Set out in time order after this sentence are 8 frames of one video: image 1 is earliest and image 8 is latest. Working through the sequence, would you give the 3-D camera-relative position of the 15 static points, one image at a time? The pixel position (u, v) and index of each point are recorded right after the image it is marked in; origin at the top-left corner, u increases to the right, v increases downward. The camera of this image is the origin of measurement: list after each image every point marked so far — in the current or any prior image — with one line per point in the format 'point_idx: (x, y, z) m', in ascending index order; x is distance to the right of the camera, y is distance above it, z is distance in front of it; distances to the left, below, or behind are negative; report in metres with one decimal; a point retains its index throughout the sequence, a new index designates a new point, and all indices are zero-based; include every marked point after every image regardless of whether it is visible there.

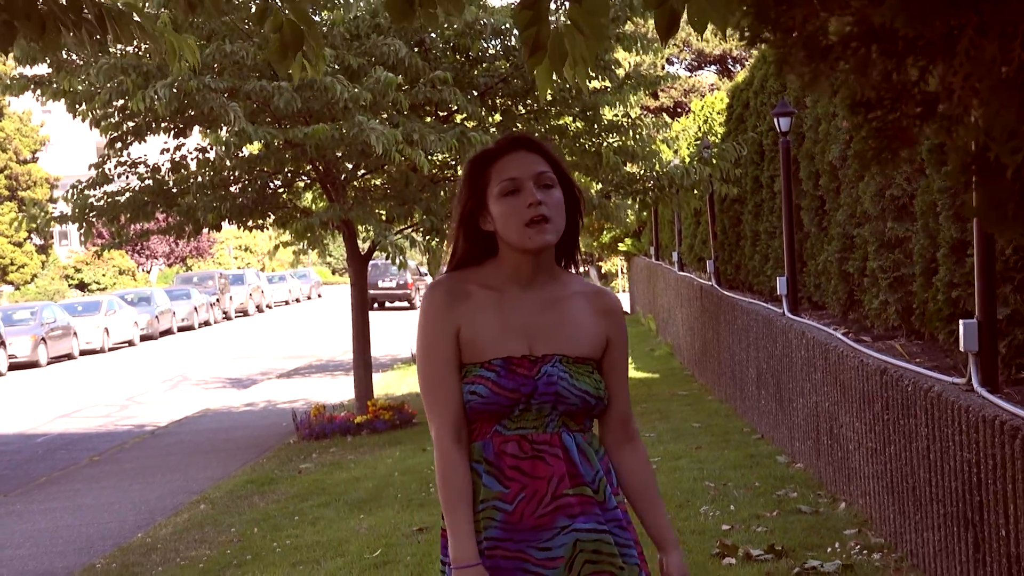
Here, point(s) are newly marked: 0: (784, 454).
0: (+1.3, -0.8, +8.5) m
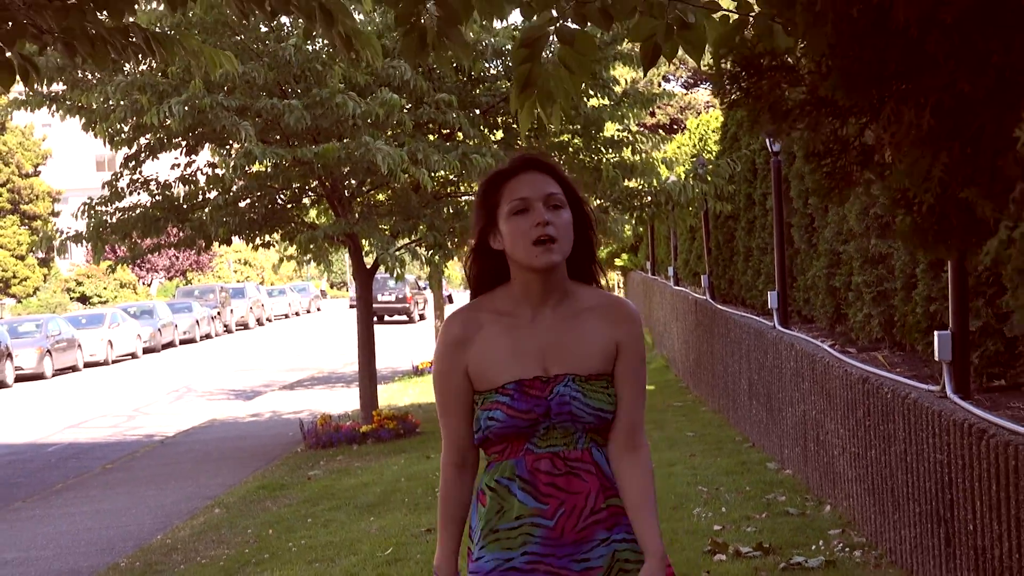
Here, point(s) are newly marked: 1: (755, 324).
0: (+1.3, -0.8, +8.9) m
1: (+1.3, -0.2, +9.8) m
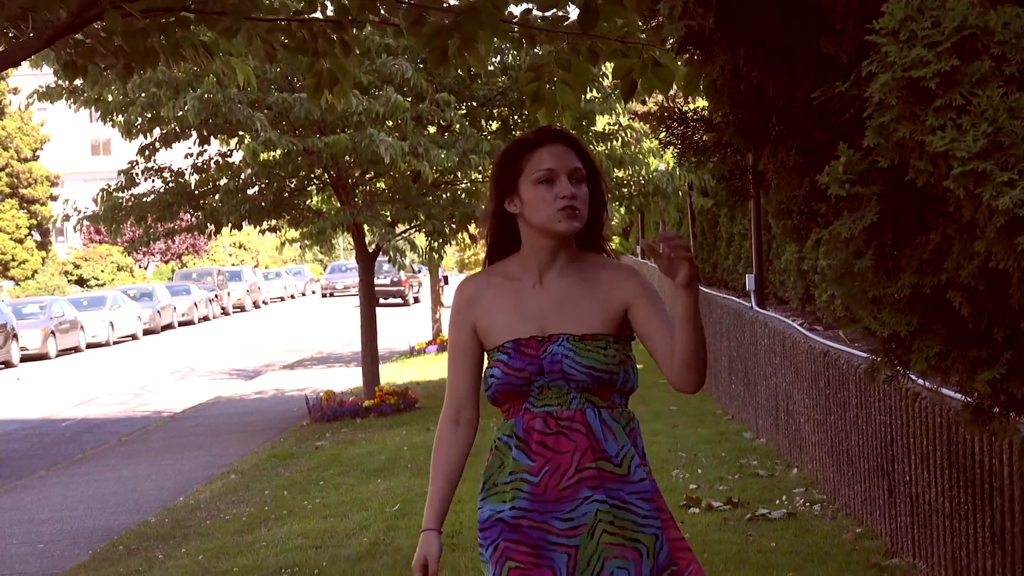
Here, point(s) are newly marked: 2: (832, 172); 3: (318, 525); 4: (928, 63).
0: (+1.2, -0.7, +9.6) m
1: (+1.3, -0.1, +10.6) m
2: (+0.3, +0.1, +1.8) m
3: (-0.8, -0.9, +7.3) m
4: (+0.4, +0.2, +1.6) m
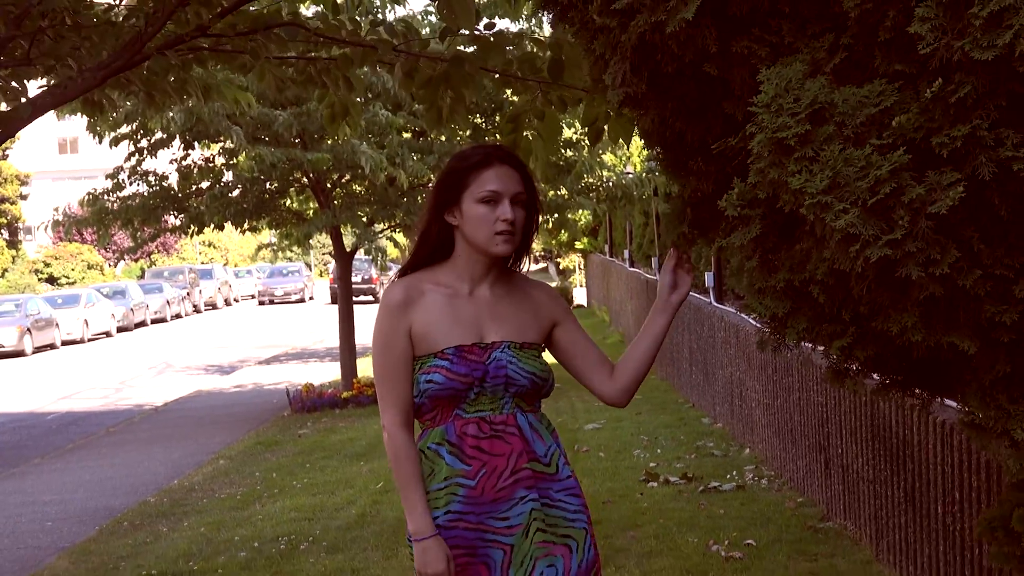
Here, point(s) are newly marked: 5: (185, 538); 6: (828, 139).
0: (+1.1, -0.7, +10.4) m
1: (+1.1, -0.1, +11.3) m
2: (+0.3, +0.1, +2.5) m
3: (-0.9, -0.9, +8.0) m
4: (+0.3, +0.2, +2.3) m
5: (-1.3, -1.0, +7.3) m
6: (+0.4, +0.2, +2.3) m
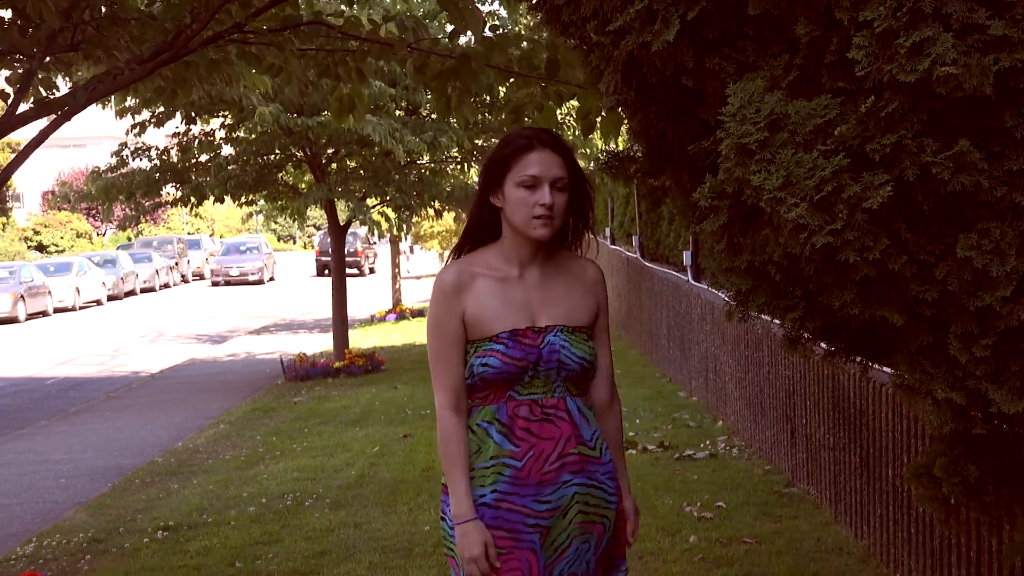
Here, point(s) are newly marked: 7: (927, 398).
0: (+1.0, -0.6, +10.8) m
1: (+1.0, +0.1, +11.7) m
2: (+0.3, +0.2, +3.0) m
3: (-0.9, -0.8, +8.5) m
4: (+0.4, +0.2, +2.7) m
5: (-1.3, -0.9, +7.8) m
6: (+0.4, +0.2, +2.7) m
7: (+0.6, -0.2, +2.8) m
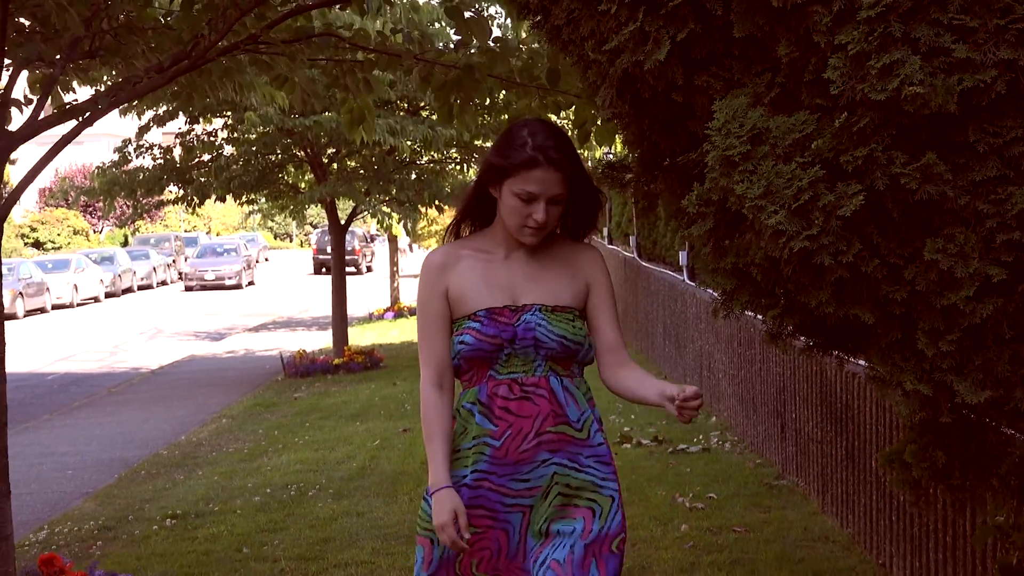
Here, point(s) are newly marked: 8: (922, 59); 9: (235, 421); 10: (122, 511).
0: (+1.0, -0.6, +11.1) m
1: (+1.0, +0.1, +12.0) m
2: (+0.3, +0.2, +3.2) m
3: (-0.9, -0.8, +8.7) m
4: (+0.4, +0.2, +3.0) m
5: (-1.3, -0.9, +8.0) m
6: (+0.4, +0.2, +3.0) m
7: (+0.6, -0.2, +3.1) m
8: (+0.6, +0.3, +2.7) m
9: (-1.7, -0.8, +11.2) m
10: (-1.6, -0.9, +7.5) m
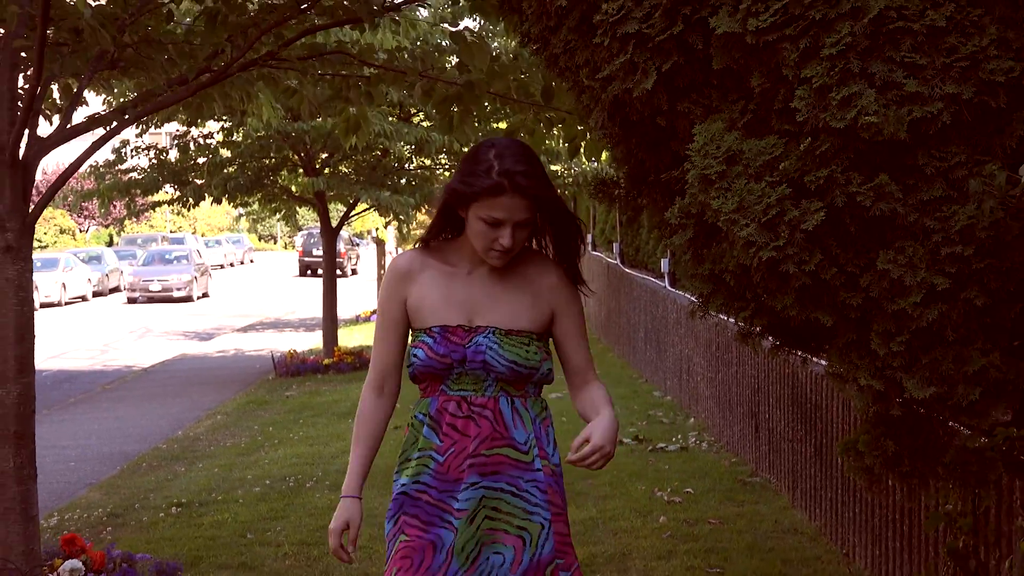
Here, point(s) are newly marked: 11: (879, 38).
0: (+0.9, -0.6, +11.5) m
1: (+0.9, 0.0, +12.4) m
2: (+0.3, +0.1, +3.6) m
3: (-1.0, -0.8, +9.1) m
4: (+0.4, +0.2, +3.4) m
5: (-1.4, -0.9, +8.4) m
6: (+0.4, +0.2, +3.3) m
7: (+0.6, -0.2, +3.4) m
8: (+0.6, +0.3, +3.1) m
9: (-1.8, -0.8, +11.6) m
10: (-1.6, -0.9, +7.9) m
11: (+0.6, +0.4, +3.1) m
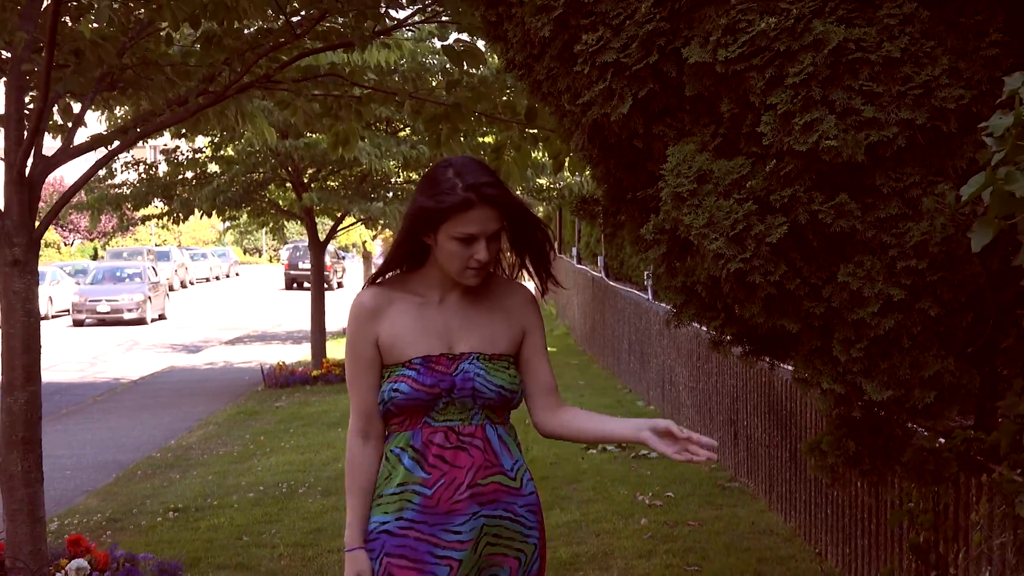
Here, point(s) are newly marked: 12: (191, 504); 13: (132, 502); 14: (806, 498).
0: (+0.8, -0.7, +11.7) m
1: (+0.8, -0.1, +12.6) m
2: (+0.3, +0.1, +3.8) m
3: (-1.1, -0.9, +9.3) m
4: (+0.3, +0.2, +3.6) m
5: (-1.5, -0.9, +8.6) m
6: (+0.4, +0.2, +3.6) m
7: (+0.6, -0.2, +3.7) m
8: (+0.6, +0.3, +3.4) m
9: (-1.9, -0.9, +11.8) m
10: (-1.7, -1.0, +8.1) m
11: (+0.6, +0.4, +3.4) m
12: (-1.4, -0.9, +7.8) m
13: (-1.7, -0.9, +8.2) m
14: (+1.0, -0.7, +6.2) m
